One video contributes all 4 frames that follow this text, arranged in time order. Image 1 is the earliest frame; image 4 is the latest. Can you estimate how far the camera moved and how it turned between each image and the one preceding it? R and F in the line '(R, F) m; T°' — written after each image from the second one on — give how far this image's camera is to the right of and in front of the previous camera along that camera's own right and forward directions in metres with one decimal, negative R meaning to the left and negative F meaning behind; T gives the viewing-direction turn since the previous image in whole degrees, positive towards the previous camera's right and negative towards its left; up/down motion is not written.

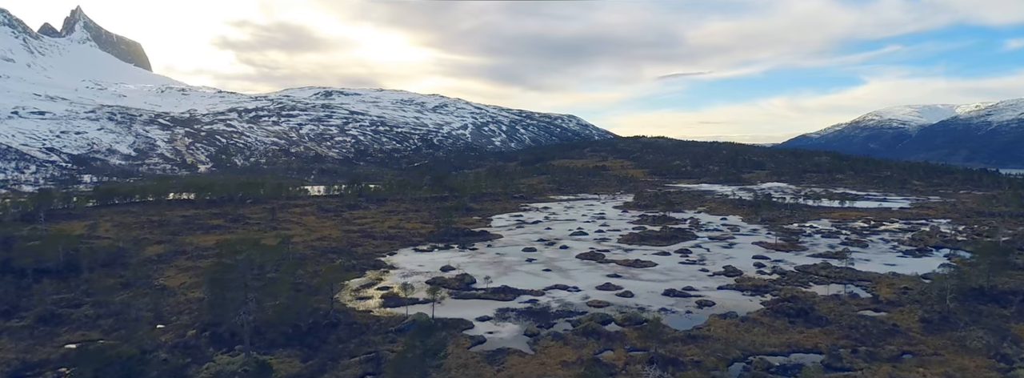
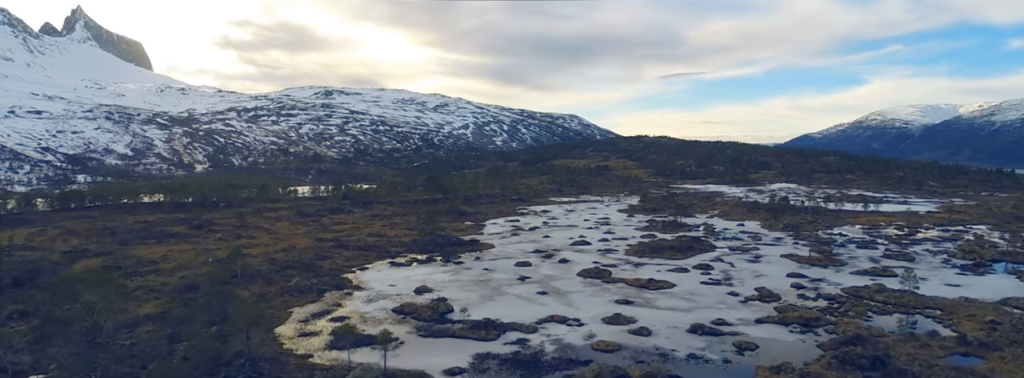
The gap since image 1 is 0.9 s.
(+1.0, +10.2) m; 0°
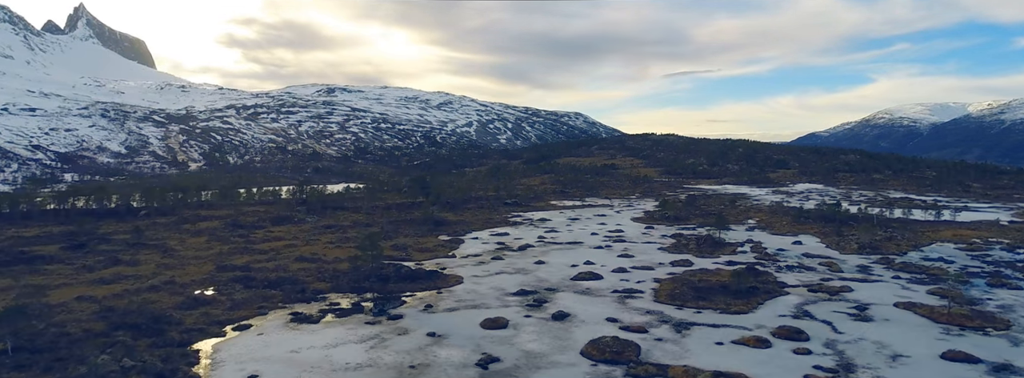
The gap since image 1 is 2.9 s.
(+2.4, +23.0) m; 0°
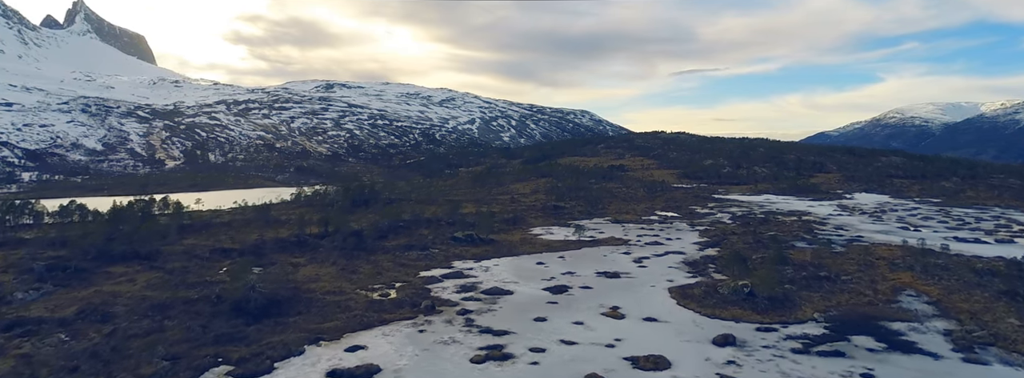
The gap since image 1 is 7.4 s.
(+6.7, +50.1) m; -1°
